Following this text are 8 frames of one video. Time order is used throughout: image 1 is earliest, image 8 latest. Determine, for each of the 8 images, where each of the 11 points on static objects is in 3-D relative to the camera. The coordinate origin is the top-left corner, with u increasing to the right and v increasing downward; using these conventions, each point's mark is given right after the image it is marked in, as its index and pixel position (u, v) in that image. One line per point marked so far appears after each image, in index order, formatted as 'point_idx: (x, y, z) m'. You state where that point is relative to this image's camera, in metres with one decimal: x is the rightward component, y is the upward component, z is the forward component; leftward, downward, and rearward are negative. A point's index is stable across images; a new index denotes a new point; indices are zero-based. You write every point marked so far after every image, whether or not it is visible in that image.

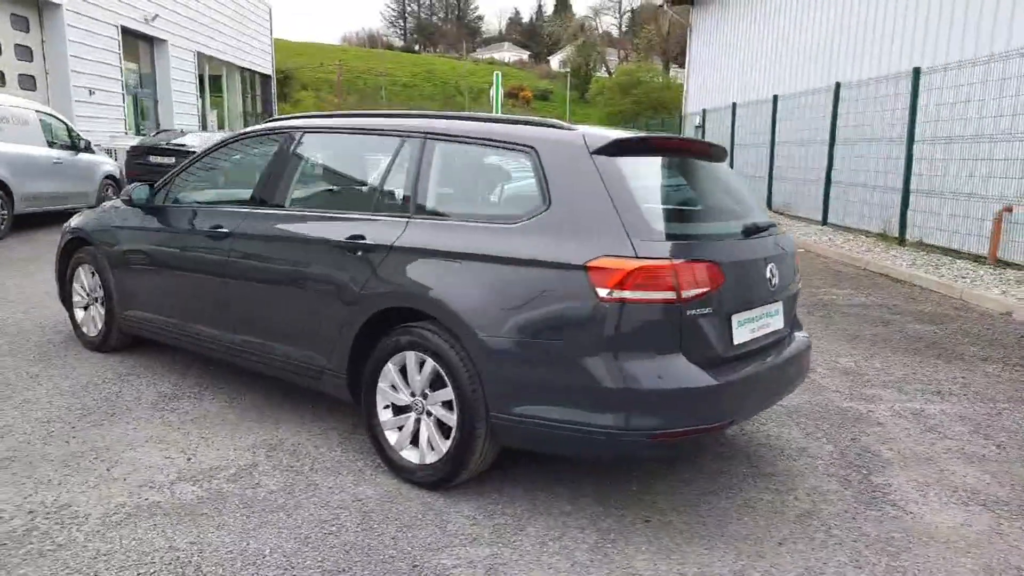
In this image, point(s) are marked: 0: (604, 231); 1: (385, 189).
0: (+0.4, +0.2, +3.0) m
1: (-0.6, +0.5, +3.7) m
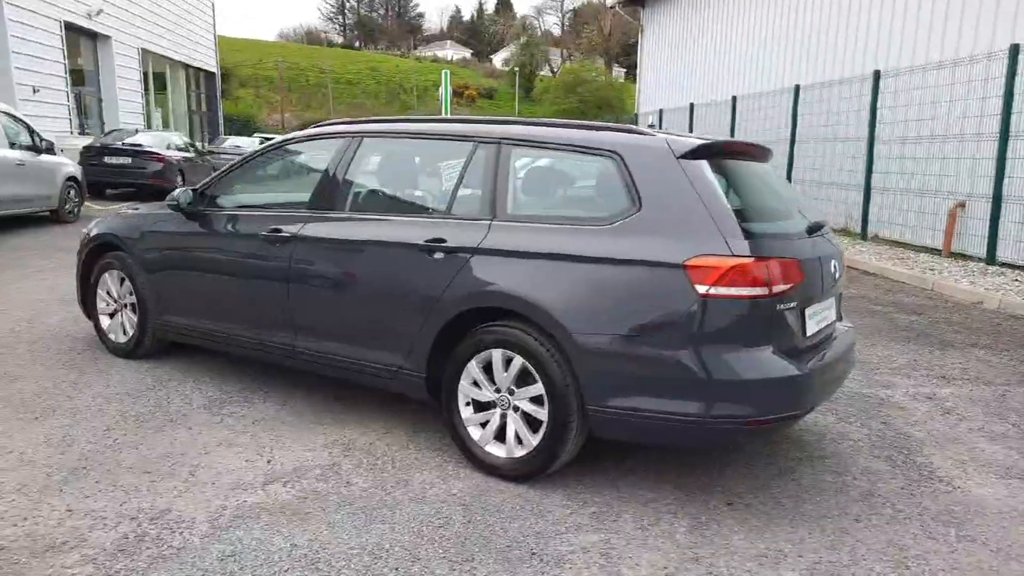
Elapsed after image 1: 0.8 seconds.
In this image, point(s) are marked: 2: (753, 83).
0: (+0.8, +0.2, +3.1) m
1: (-0.3, +0.5, +3.8) m
2: (+6.3, +5.4, +19.3) m
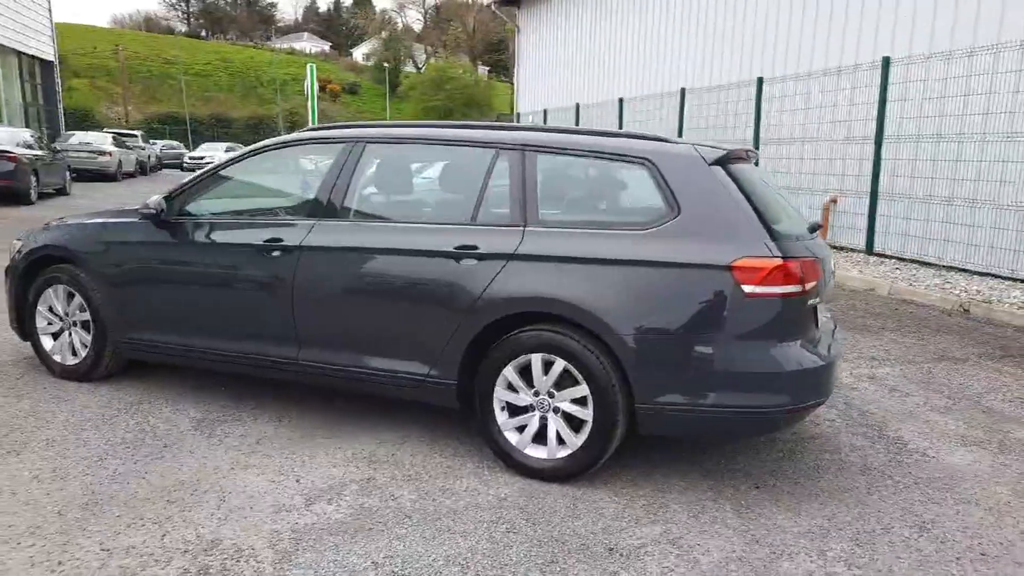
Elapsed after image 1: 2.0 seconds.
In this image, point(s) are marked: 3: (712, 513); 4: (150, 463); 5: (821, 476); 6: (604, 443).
0: (+1.0, +0.2, +3.4) m
1: (-0.1, +0.5, +3.8) m
2: (+3.4, +5.6, +20.2) m
3: (+0.9, -1.0, +3.4) m
4: (-1.9, -0.9, +3.8) m
5: (+1.6, -1.0, +3.9) m
6: (+0.4, -0.7, +3.5) m
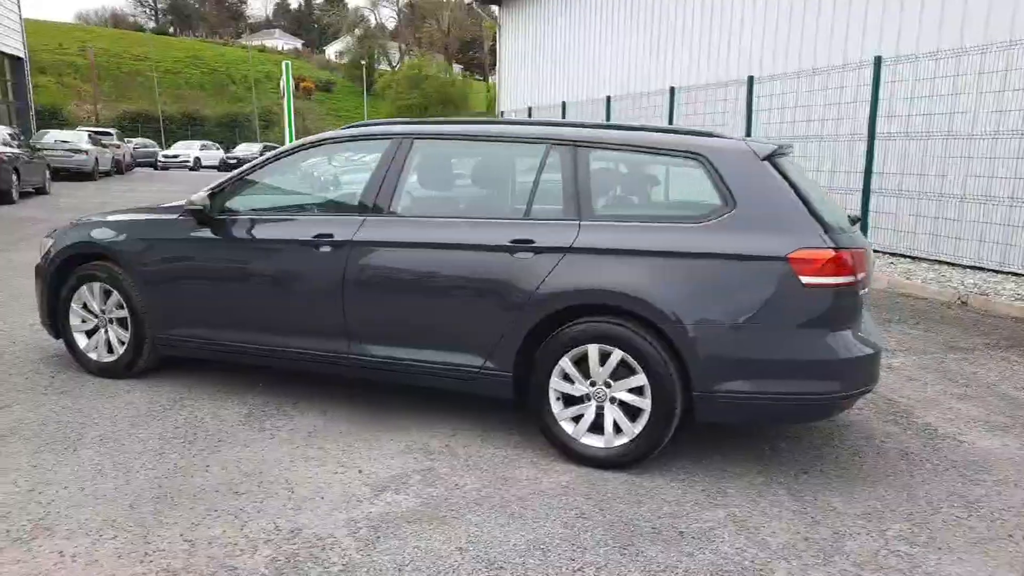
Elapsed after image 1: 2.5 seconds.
0: (+1.3, +0.3, +3.5) m
1: (+0.1, +0.5, +3.9) m
2: (+3.1, +5.7, +20.3) m
3: (+1.2, -1.0, +3.5) m
4: (-1.6, -0.9, +3.8) m
5: (+1.9, -0.9, +4.0) m
6: (+0.7, -0.7, +3.6) m
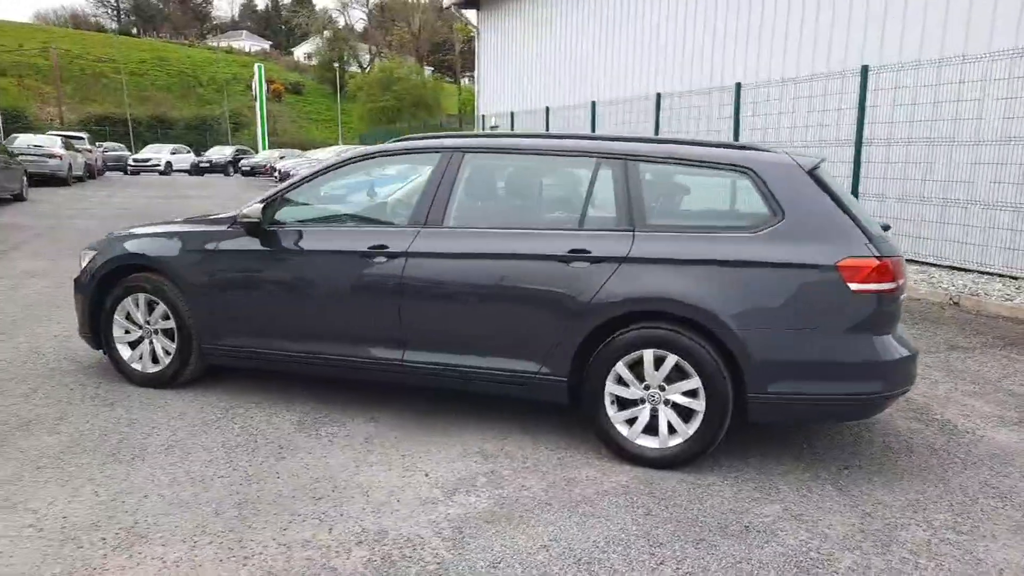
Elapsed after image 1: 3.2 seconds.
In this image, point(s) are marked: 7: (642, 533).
0: (+1.7, +0.3, +3.7) m
1: (+0.4, +0.4, +4.1) m
2: (+2.7, +5.6, +20.6) m
3: (+1.6, -1.0, +3.7) m
4: (-1.3, -0.9, +3.9) m
5: (+2.2, -1.0, +4.2) m
6: (+1.1, -0.7, +3.8) m
7: (+0.6, -1.1, +3.2) m
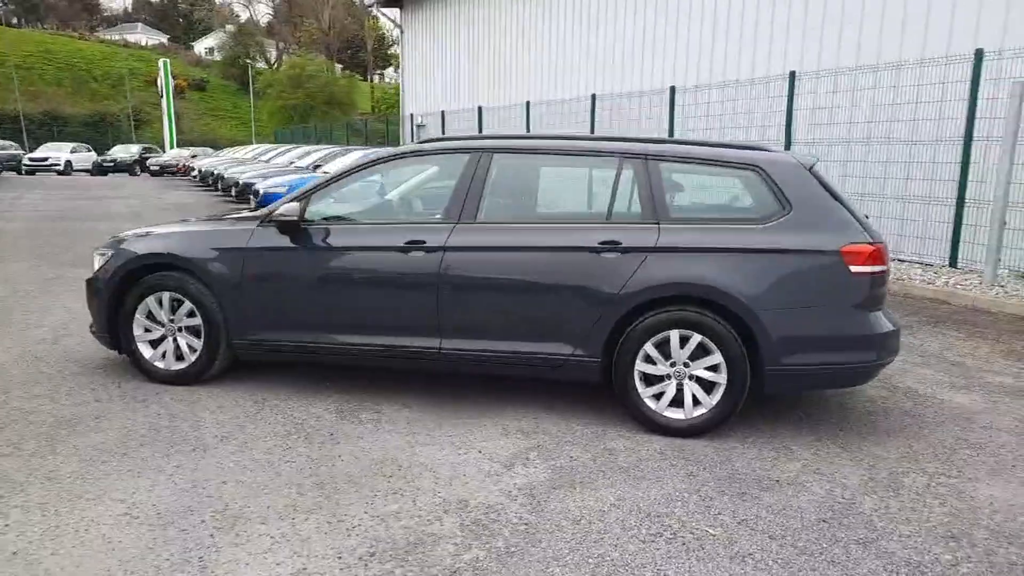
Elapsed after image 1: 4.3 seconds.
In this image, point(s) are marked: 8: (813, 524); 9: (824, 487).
0: (+1.9, +0.4, +4.2) m
1: (+0.6, +0.5, +4.5) m
2: (+0.9, +5.7, +21.2) m
3: (+1.8, -0.9, +4.2) m
4: (-1.0, -0.9, +4.1) m
5: (+2.4, -0.9, +4.8) m
6: (+1.3, -0.7, +4.3) m
7: (+0.9, -1.0, +3.7) m
8: (+1.4, -1.1, +3.3) m
9: (+1.6, -1.0, +3.7) m
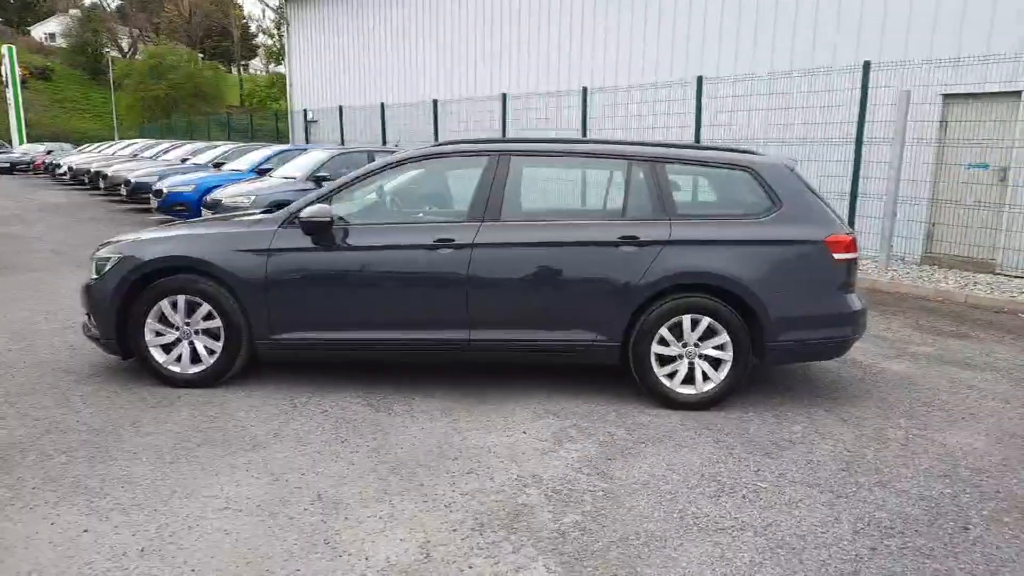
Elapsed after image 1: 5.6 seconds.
0: (+2.1, +0.4, +4.9) m
1: (+0.8, +0.6, +4.9) m
2: (-1.8, +5.8, +21.4) m
3: (+2.0, -0.8, +4.9) m
4: (-0.7, -0.9, +4.3) m
5: (+2.5, -0.7, +5.6) m
6: (+1.5, -0.6, +4.8) m
7: (+1.2, -0.9, +4.2) m
8: (+1.7, -1.0, +3.9) m
9: (+1.9, -0.9, +4.4) m
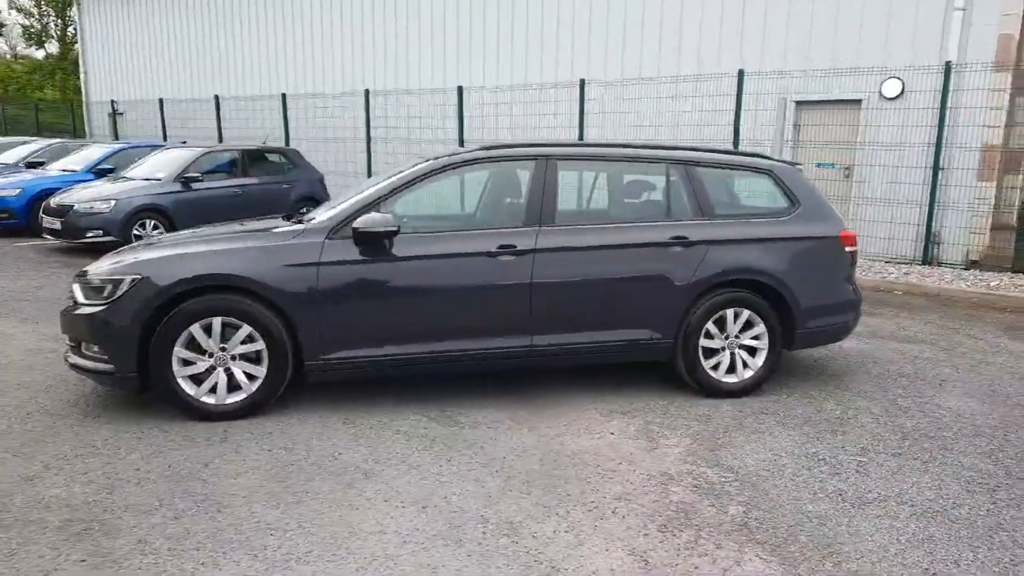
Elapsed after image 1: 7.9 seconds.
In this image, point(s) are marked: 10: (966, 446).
0: (+2.4, +0.5, +5.5) m
1: (+1.1, +0.6, +5.2) m
2: (-5.8, +5.7, +20.4) m
3: (+2.4, -0.8, +5.5) m
4: (-0.1, -0.9, +4.2) m
5: (+2.7, -0.7, +6.2) m
6: (+1.9, -0.5, +5.3) m
7: (+1.8, -0.9, +4.6) m
8: (+2.4, -0.9, +4.4) m
9: (+2.4, -0.9, +4.9) m
10: (+2.7, -0.9, +4.4) m
